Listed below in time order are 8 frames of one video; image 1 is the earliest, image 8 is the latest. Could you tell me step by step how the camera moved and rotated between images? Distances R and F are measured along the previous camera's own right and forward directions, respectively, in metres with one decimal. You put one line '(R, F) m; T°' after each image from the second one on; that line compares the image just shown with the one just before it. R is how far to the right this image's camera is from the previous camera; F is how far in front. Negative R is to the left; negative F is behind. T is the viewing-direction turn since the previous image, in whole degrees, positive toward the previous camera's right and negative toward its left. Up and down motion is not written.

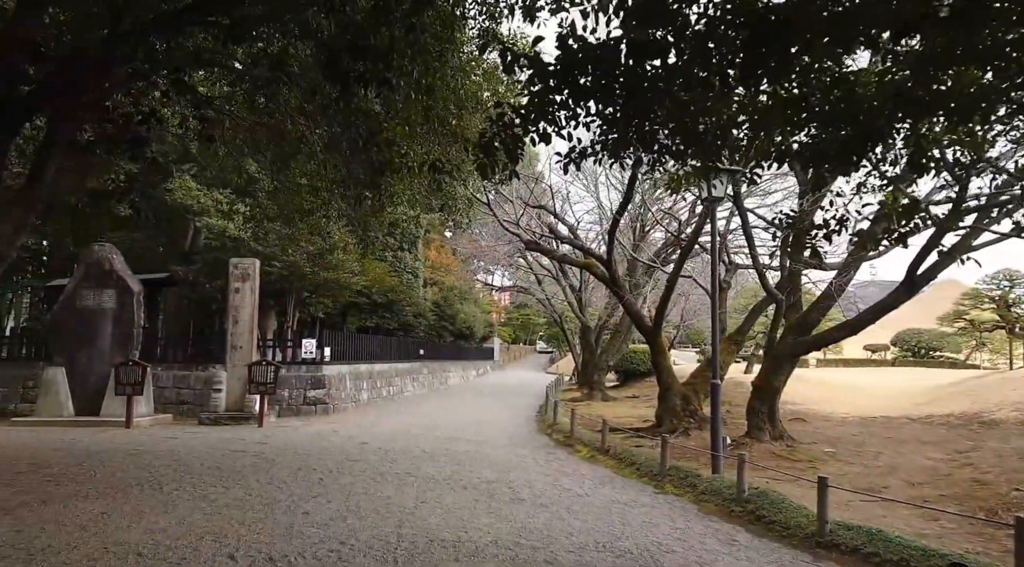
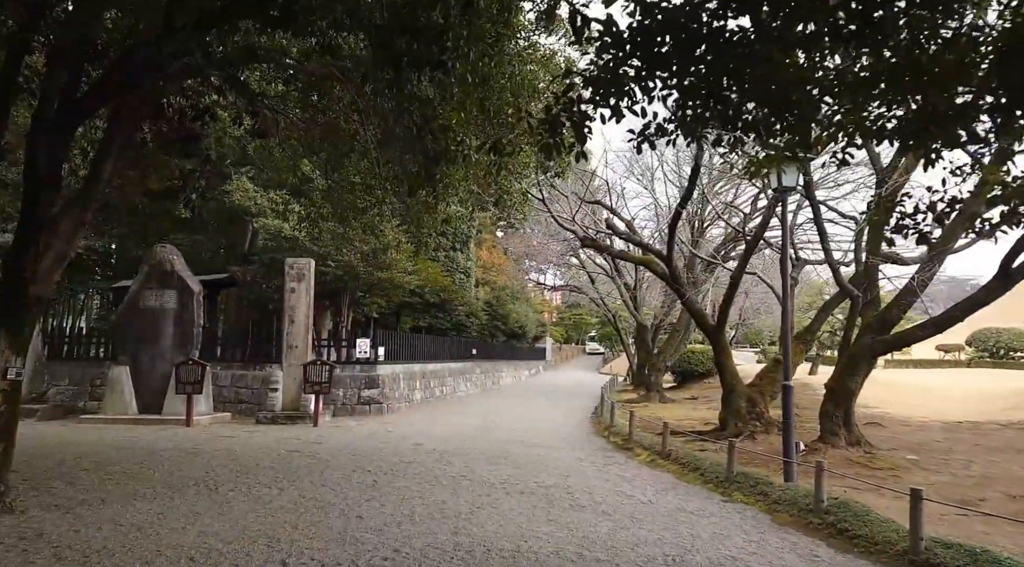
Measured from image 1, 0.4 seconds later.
(-0.1, +0.3) m; -4°
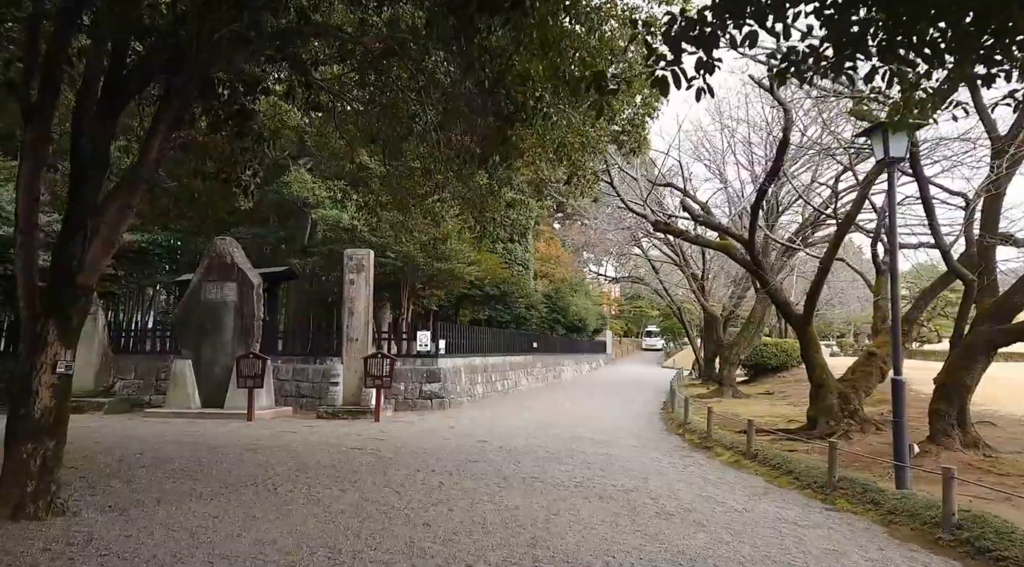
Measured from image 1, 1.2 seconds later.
(-0.2, +0.5) m; -4°
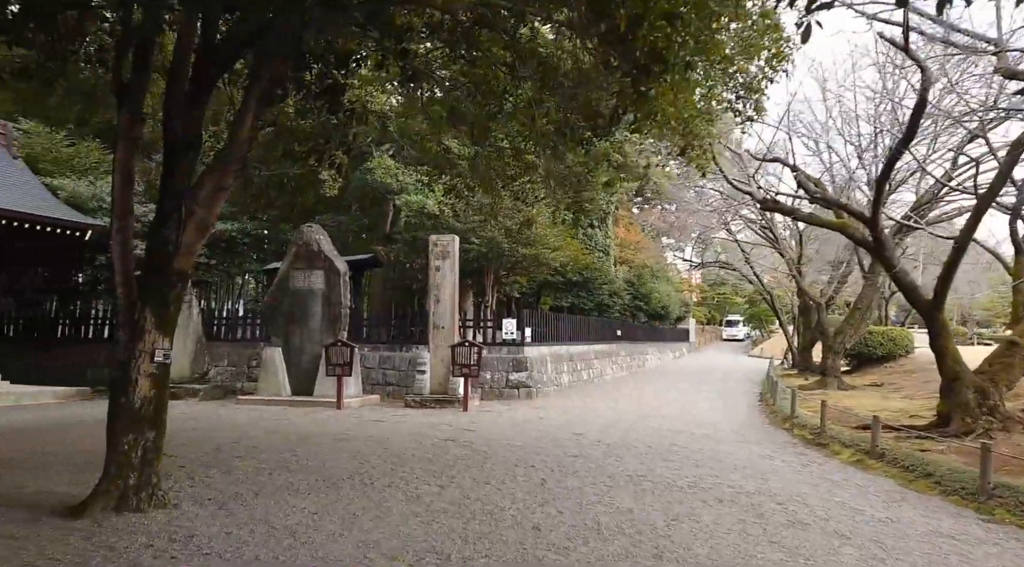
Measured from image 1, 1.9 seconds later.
(-0.3, +0.4) m; -6°
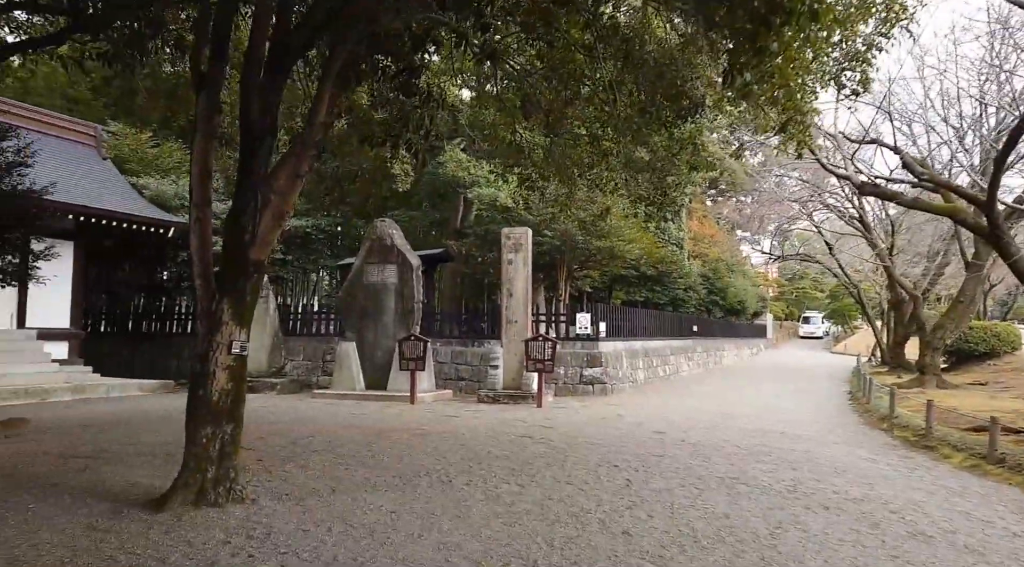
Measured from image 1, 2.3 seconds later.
(-0.1, +0.3) m; -5°
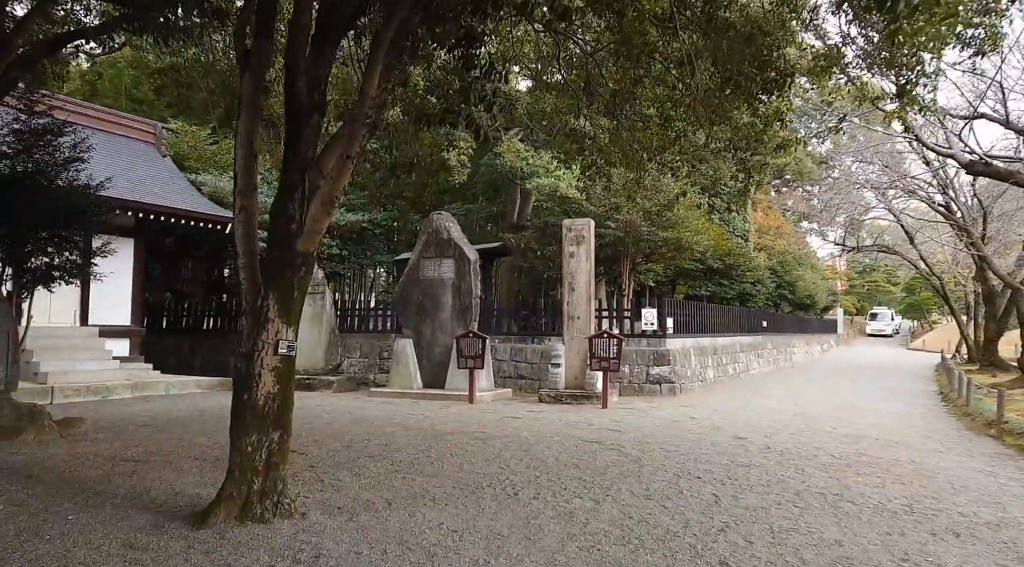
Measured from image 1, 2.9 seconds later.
(-0.1, +0.5) m; -4°
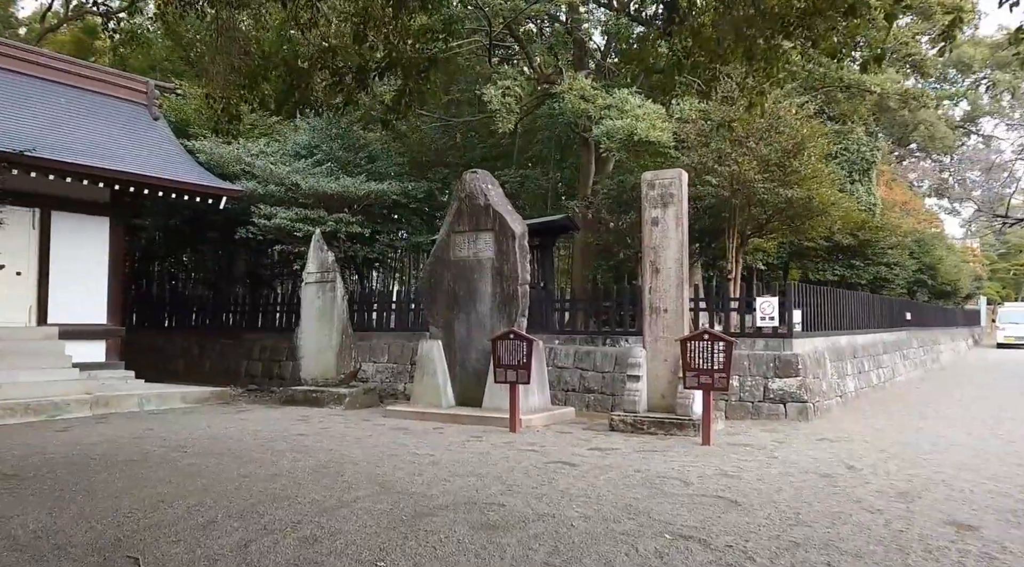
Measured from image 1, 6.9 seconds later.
(+0.3, +3.3) m; -7°
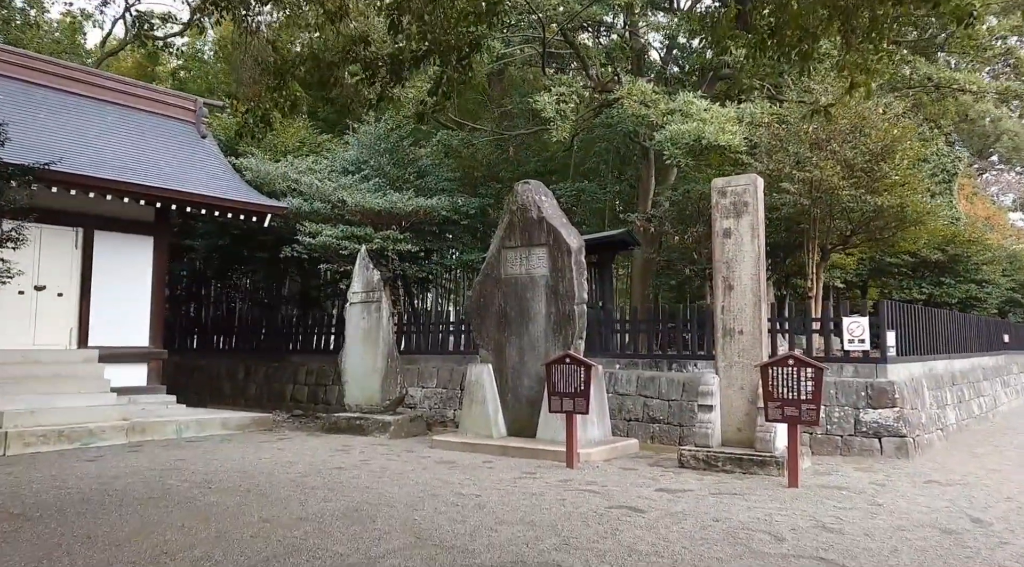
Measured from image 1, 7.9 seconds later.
(0.0, +0.7) m; -4°
